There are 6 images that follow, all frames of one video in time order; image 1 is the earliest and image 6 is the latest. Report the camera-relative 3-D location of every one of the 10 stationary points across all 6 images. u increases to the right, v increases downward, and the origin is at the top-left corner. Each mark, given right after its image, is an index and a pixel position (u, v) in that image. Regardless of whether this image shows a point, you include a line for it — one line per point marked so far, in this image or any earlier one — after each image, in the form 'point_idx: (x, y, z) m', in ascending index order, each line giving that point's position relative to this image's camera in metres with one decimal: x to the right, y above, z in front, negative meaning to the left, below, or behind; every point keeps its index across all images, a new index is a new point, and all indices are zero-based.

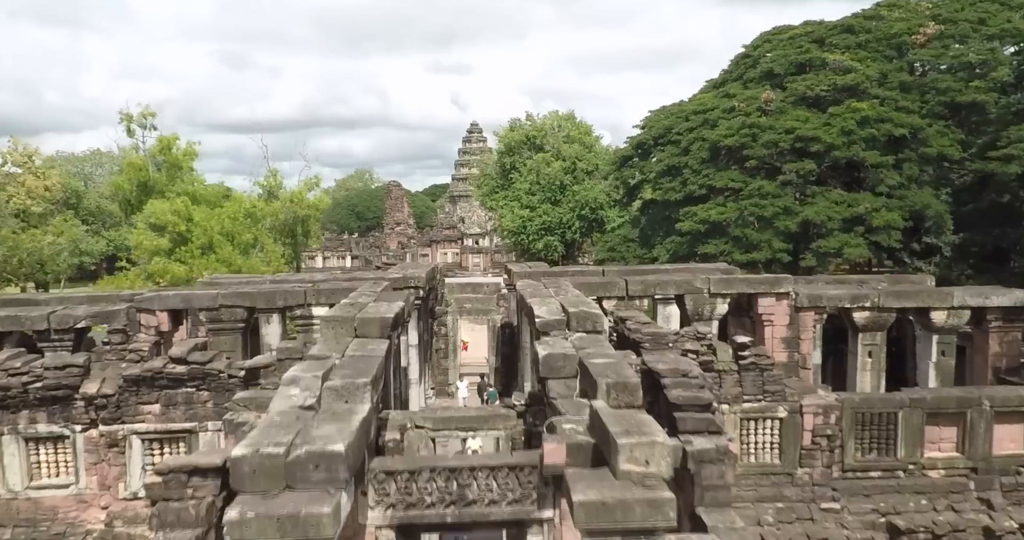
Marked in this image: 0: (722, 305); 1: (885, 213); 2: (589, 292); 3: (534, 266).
0: (+3.7, -0.6, +12.7) m
1: (+8.4, +1.3, +16.3) m
2: (+1.3, -0.4, +12.5) m
3: (+0.5, +0.1, +15.8) m
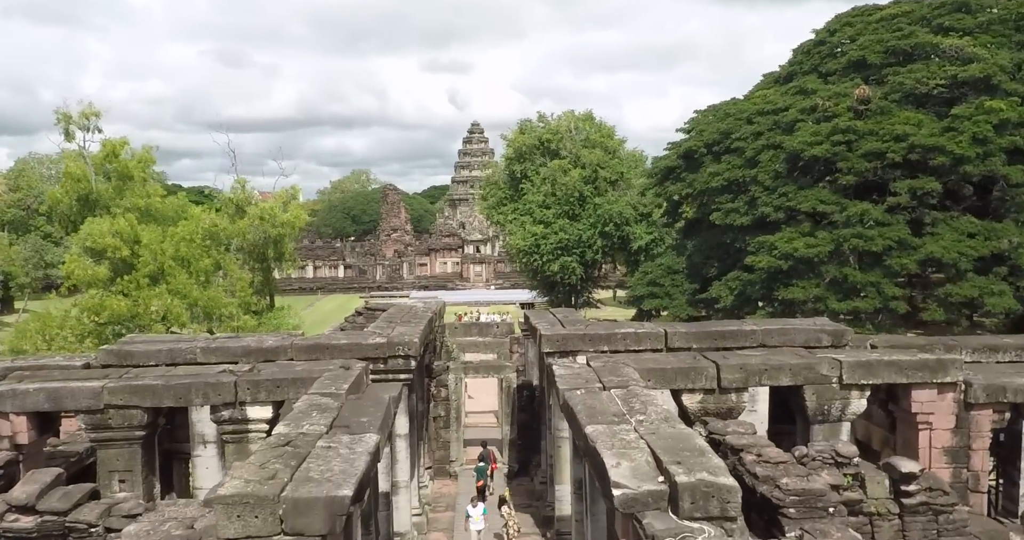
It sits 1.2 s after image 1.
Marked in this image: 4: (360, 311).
0: (+4.1, -1.5, +8.6) m
1: (+8.8, +0.4, +12.1) m
2: (+1.7, -1.3, +8.4) m
3: (+0.9, -0.8, +11.7) m
4: (-3.1, -0.9, +14.9) m
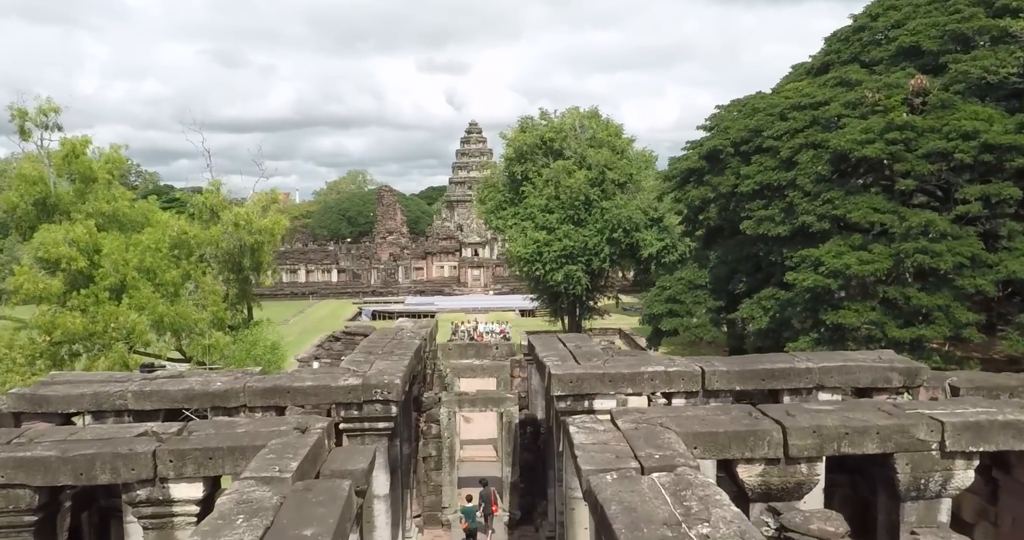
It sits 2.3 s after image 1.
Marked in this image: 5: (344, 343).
0: (+4.2, -1.9, +6.7) m
1: (+8.8, +0.1, +10.2) m
2: (+1.8, -1.6, +6.4) m
3: (+0.9, -1.1, +9.7) m
4: (-3.1, -1.2, +12.9) m
5: (-3.0, -1.3, +13.0) m
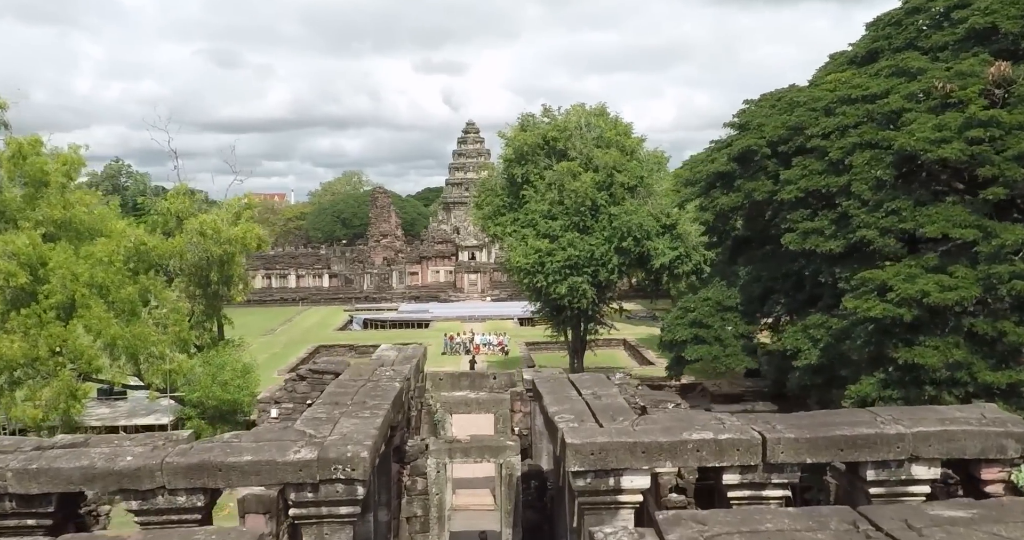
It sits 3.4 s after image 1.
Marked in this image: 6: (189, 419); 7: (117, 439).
0: (+4.2, -2.2, +4.6) m
1: (+8.8, -0.3, +8.1) m
2: (+1.8, -2.0, +4.4) m
3: (+0.9, -1.5, +7.7) m
4: (-3.1, -1.5, +10.8) m
5: (-3.0, -1.7, +10.9) m
6: (-7.5, -3.4, +16.8) m
7: (-3.8, -1.6, +7.0) m
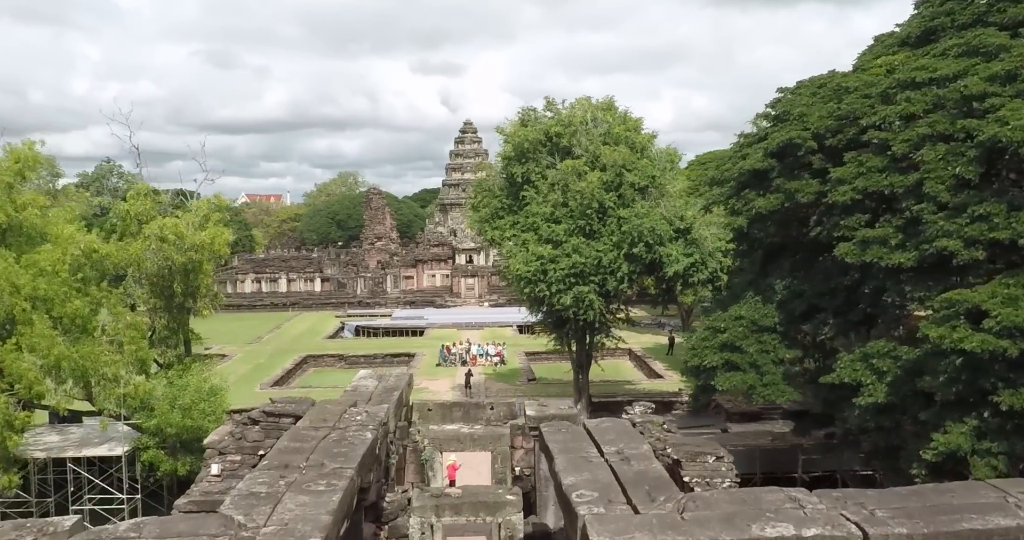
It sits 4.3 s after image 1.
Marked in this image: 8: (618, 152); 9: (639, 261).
0: (+4.2, -2.4, +2.7) m
1: (+8.8, -0.5, +6.3) m
2: (+1.9, -2.2, +2.5) m
3: (+0.9, -1.7, +5.8) m
4: (-3.1, -1.7, +8.9) m
5: (-3.0, -1.9, +9.0) m
6: (-7.5, -3.6, +14.8) m
7: (-3.8, -1.8, +5.1) m
8: (+2.9, +3.2, +19.9) m
9: (+3.4, +0.2, +19.2) m
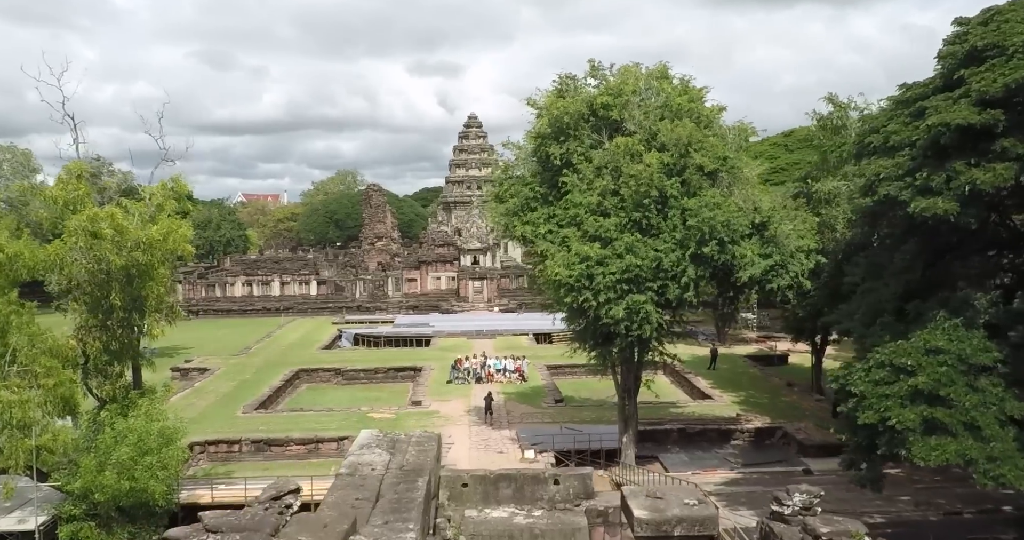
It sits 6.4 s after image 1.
0: (+5.1, -2.5, -1.2) m
1: (+9.7, -0.6, +2.4) m
2: (+2.7, -2.2, -1.4) m
3: (+1.8, -1.8, +1.9) m
4: (-2.2, -1.8, +5.0) m
5: (-2.2, -2.0, +5.1) m
6: (-6.7, -3.7, +10.9) m
7: (-2.9, -1.9, +1.2) m
8: (+3.7, +3.1, +16.0) m
9: (+4.2, +0.1, +15.3) m
